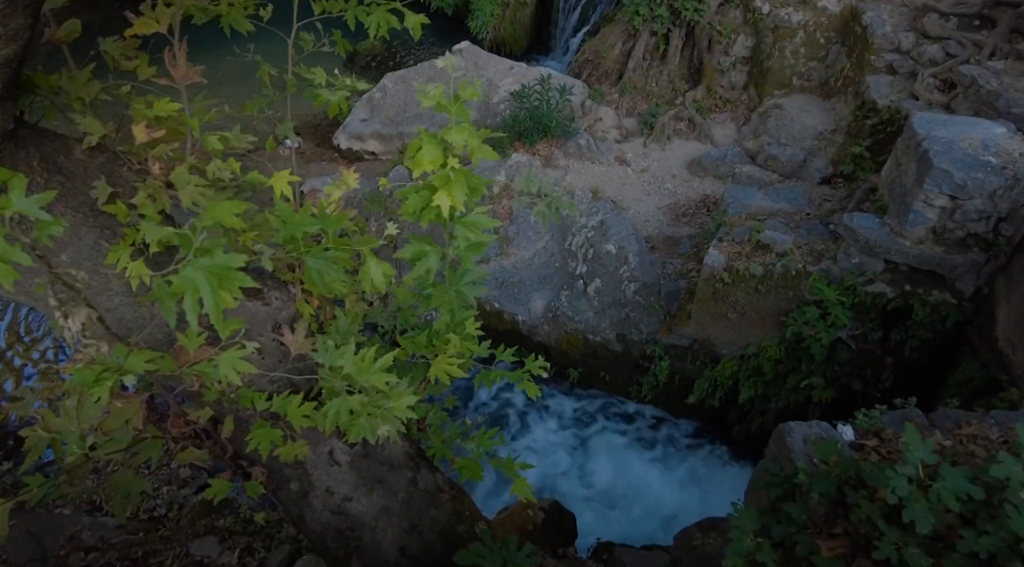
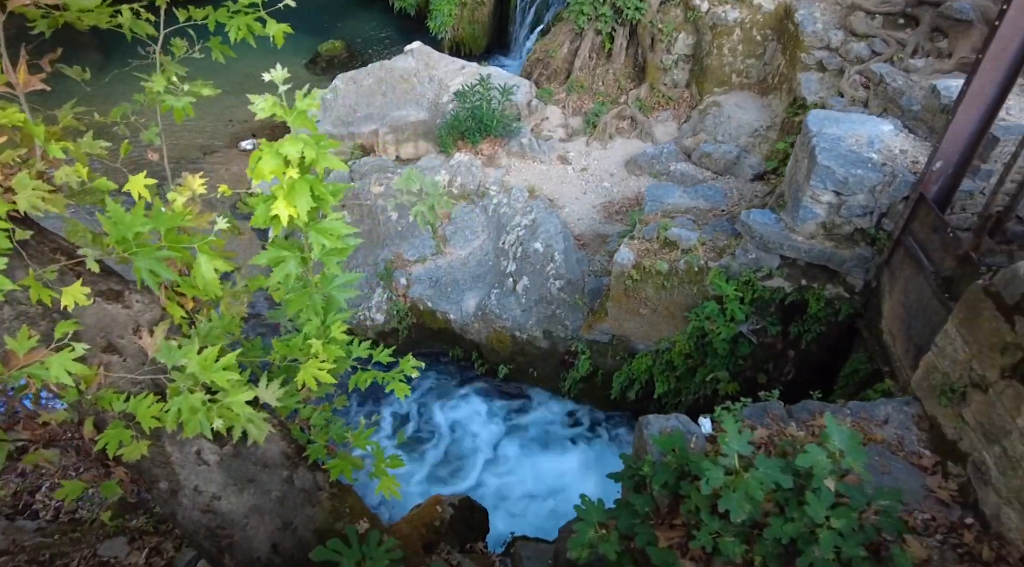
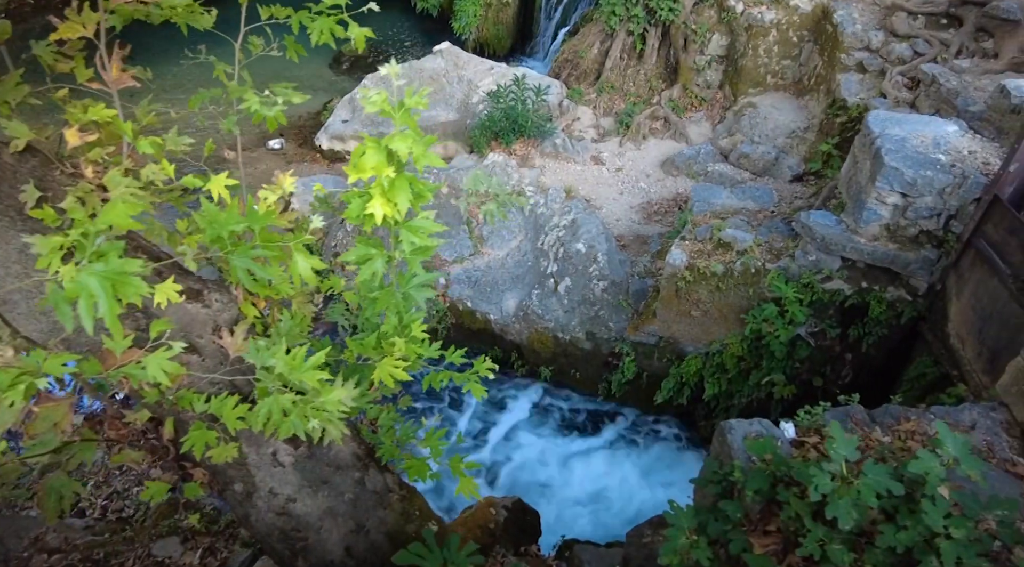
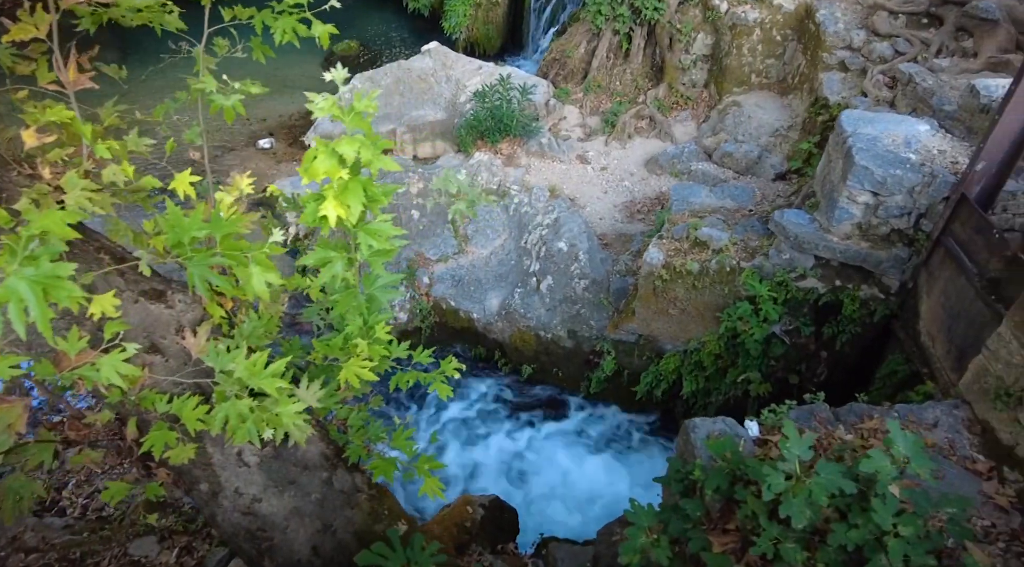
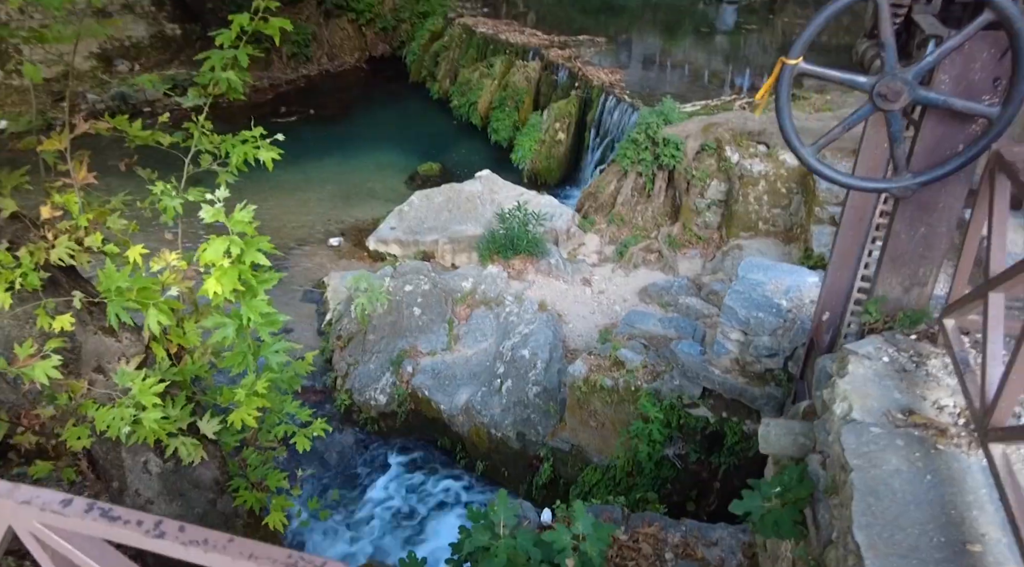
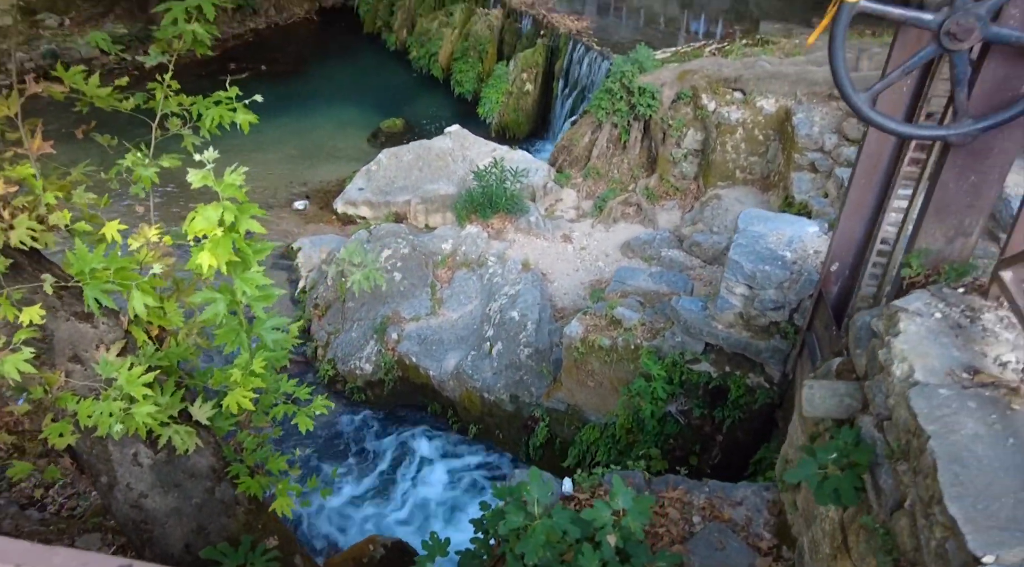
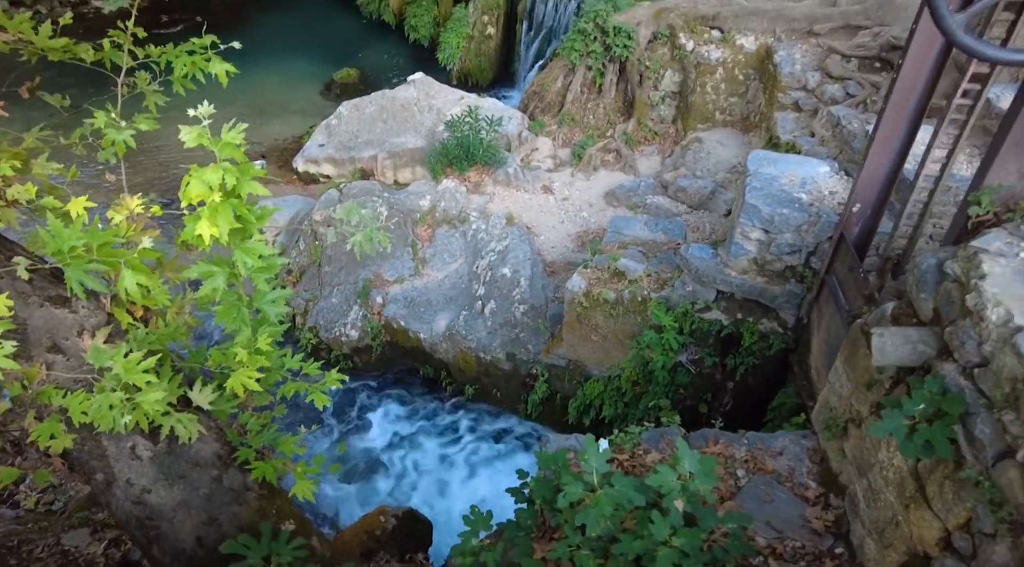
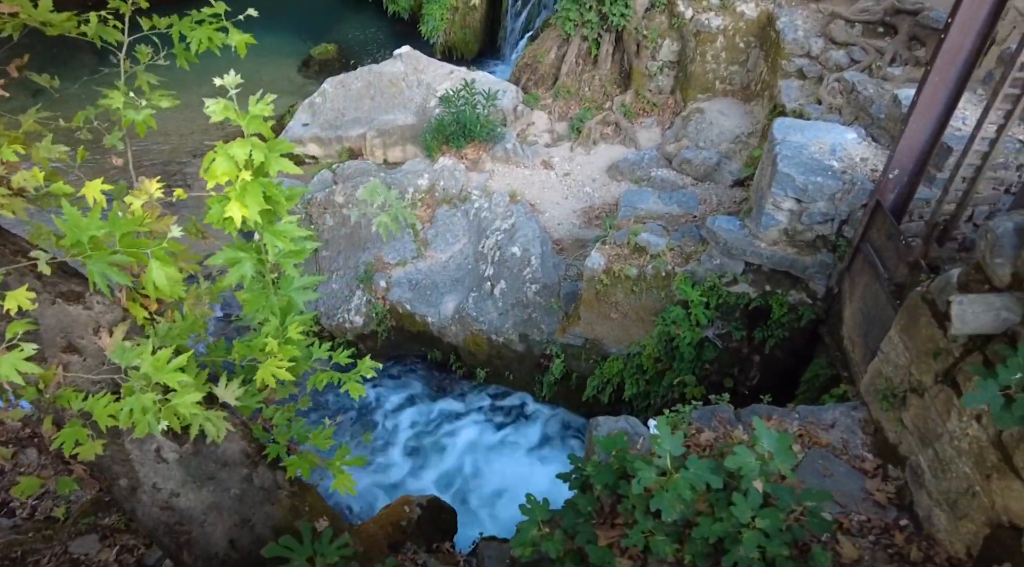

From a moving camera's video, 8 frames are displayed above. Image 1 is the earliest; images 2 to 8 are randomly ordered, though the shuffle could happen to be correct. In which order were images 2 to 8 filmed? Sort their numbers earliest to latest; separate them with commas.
3, 4, 2, 8, 7, 6, 5
